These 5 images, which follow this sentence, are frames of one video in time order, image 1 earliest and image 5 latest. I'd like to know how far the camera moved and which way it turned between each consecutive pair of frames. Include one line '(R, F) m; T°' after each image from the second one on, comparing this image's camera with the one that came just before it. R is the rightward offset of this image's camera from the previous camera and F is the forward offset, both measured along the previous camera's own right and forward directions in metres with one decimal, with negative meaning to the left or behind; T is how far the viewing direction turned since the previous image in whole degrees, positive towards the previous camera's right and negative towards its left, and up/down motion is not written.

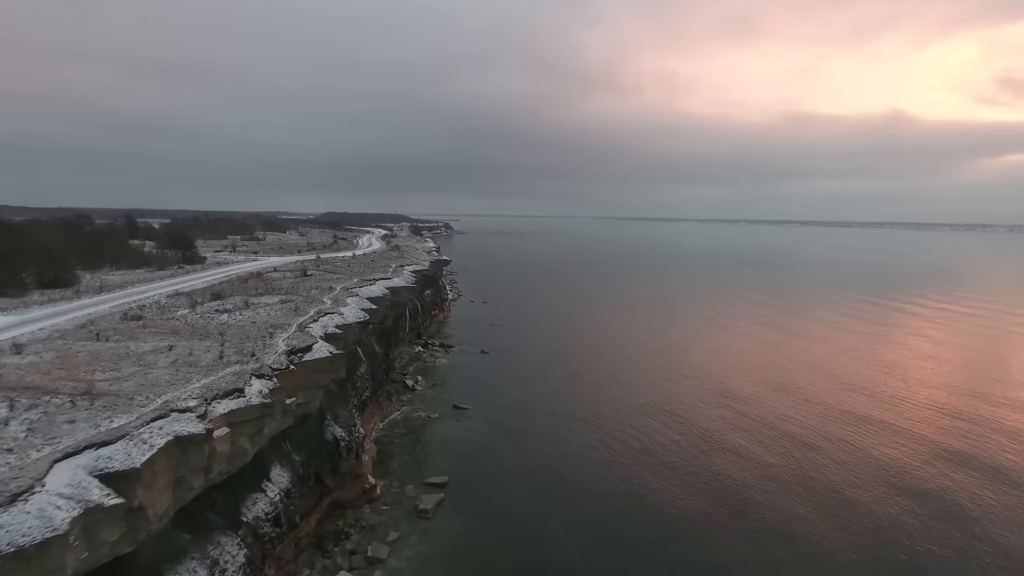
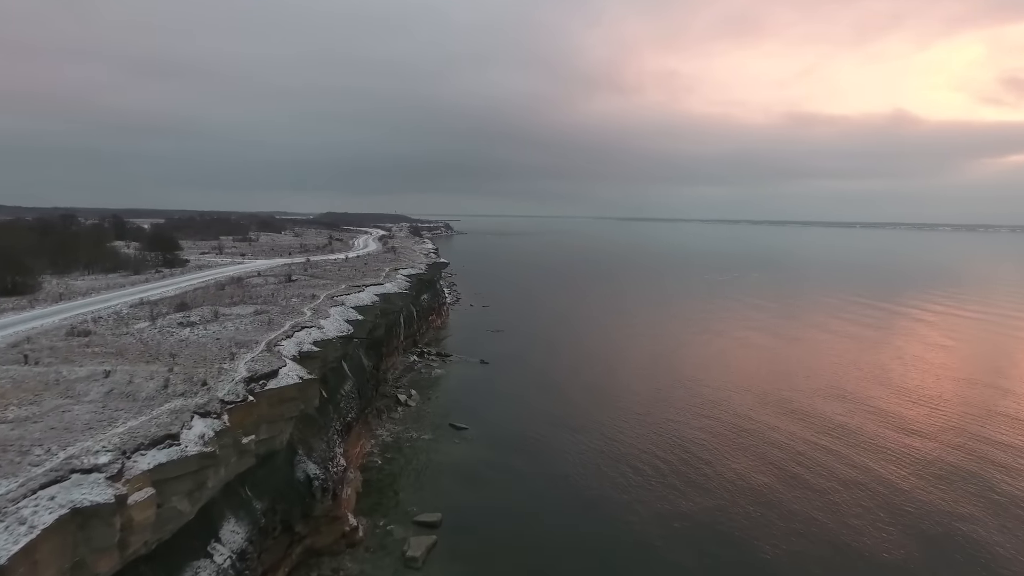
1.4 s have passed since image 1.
(-0.1, +1.9) m; 0°
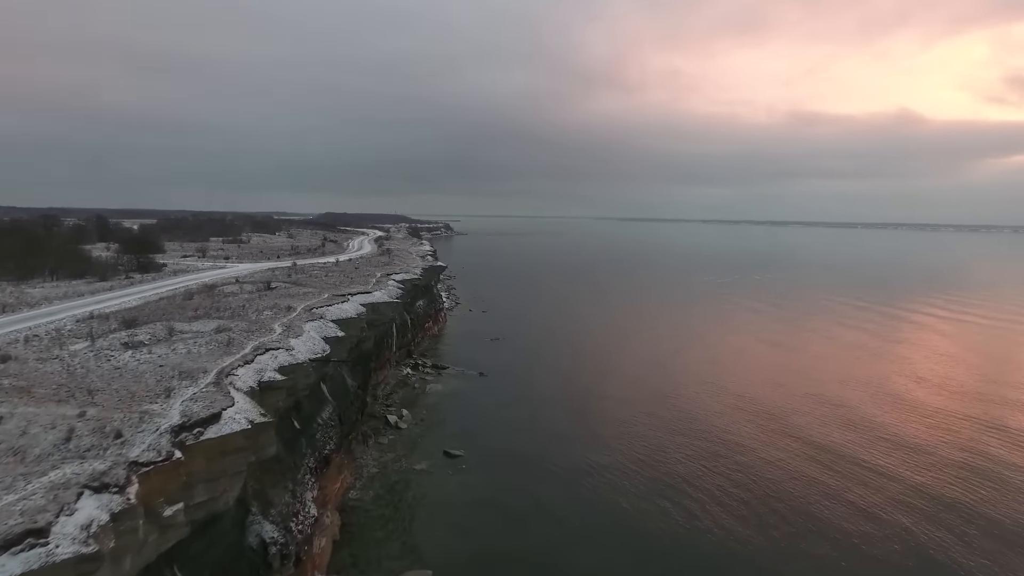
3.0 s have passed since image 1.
(-0.1, +2.2) m; 0°
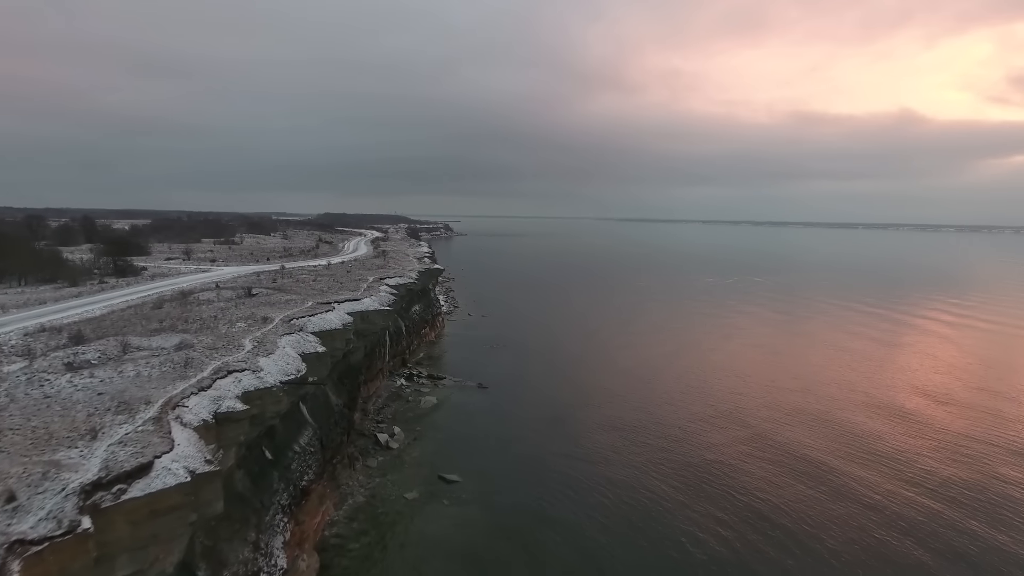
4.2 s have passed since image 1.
(-0.1, +1.6) m; 0°
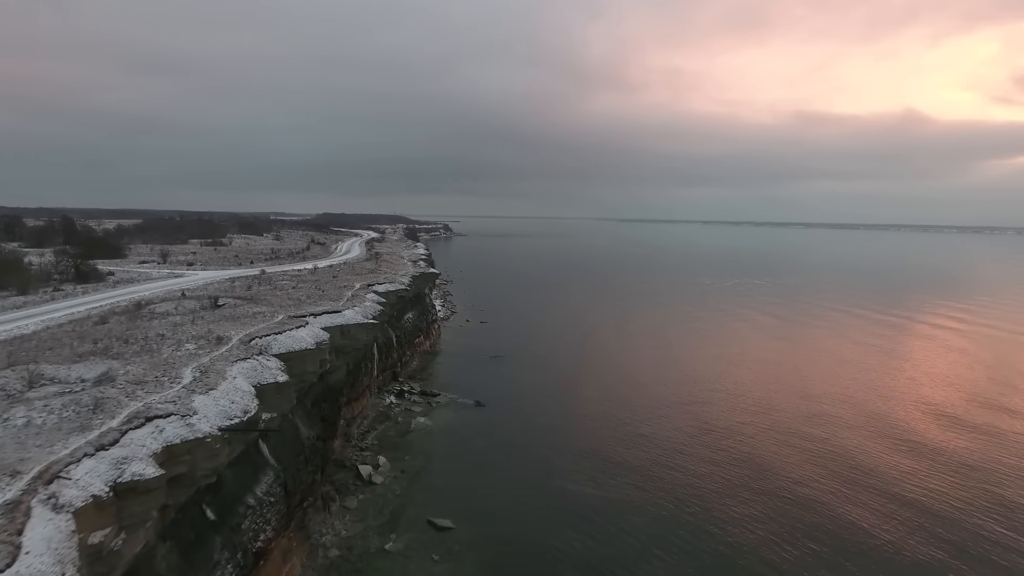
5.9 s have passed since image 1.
(-0.1, +2.3) m; 0°
